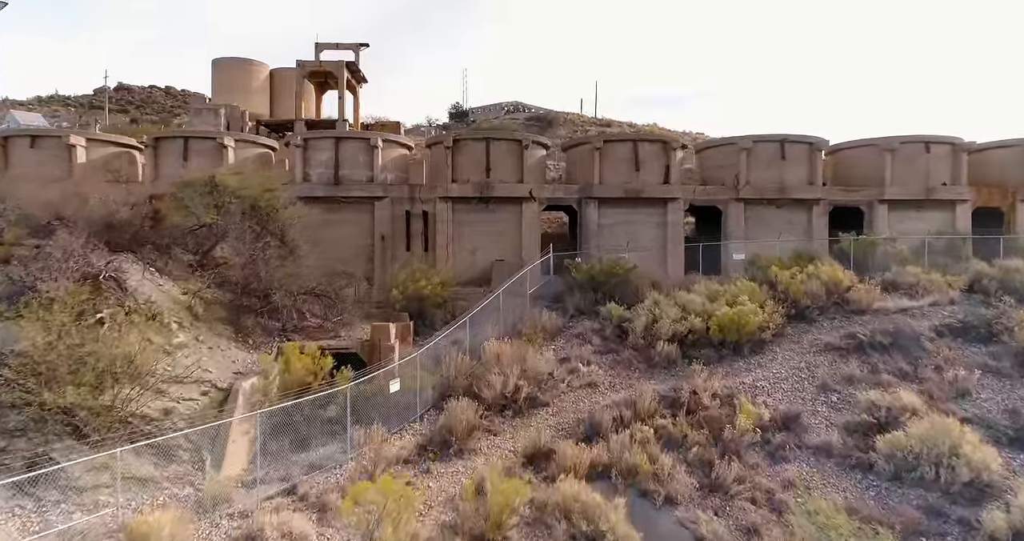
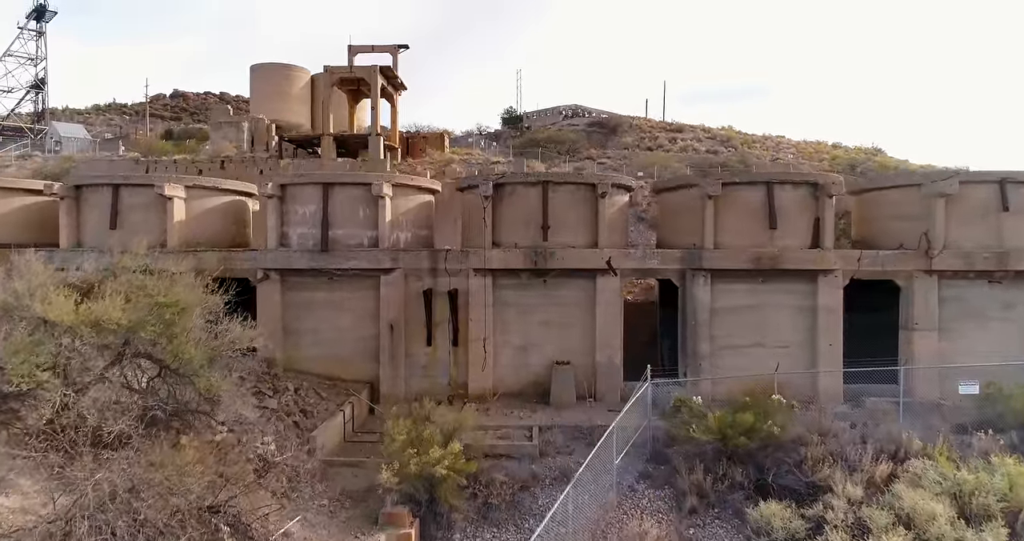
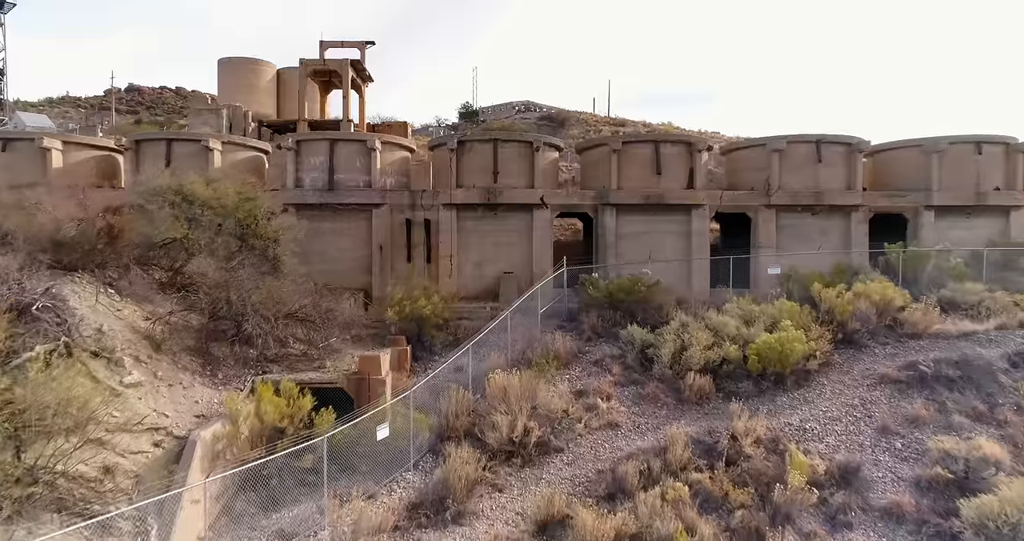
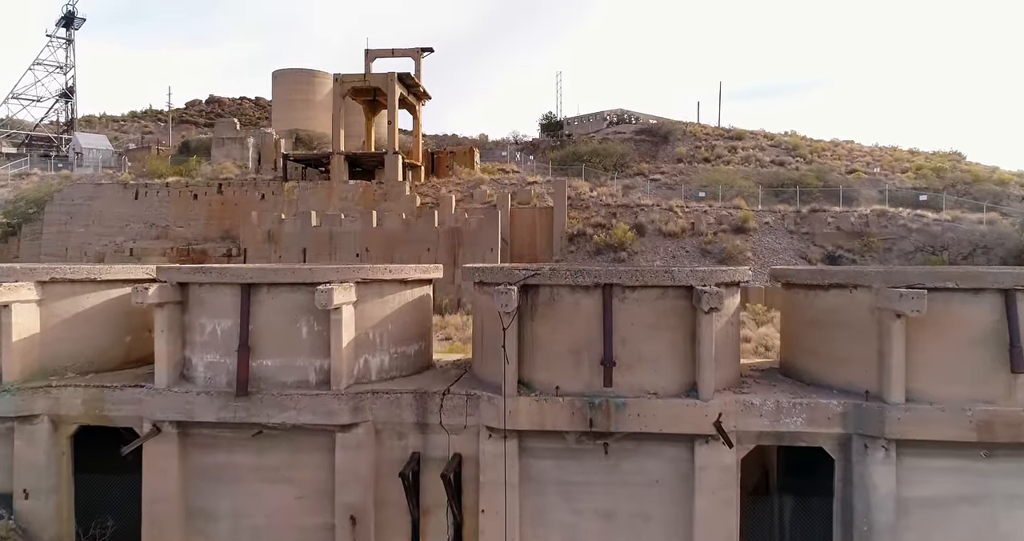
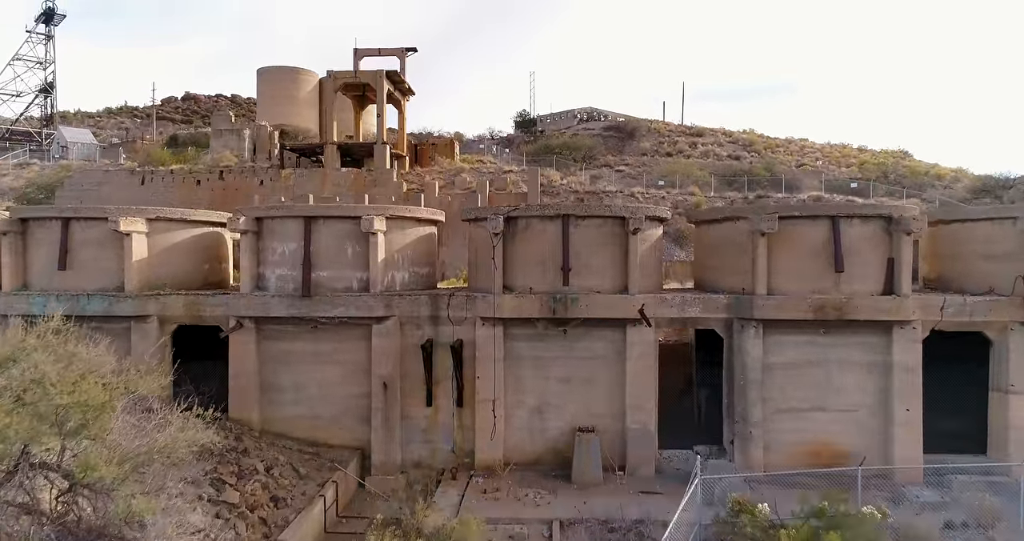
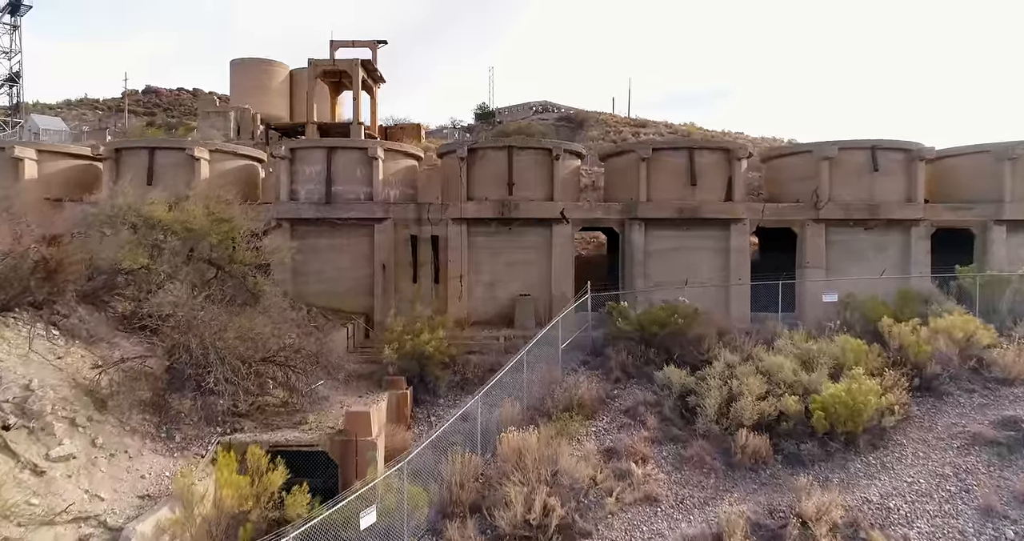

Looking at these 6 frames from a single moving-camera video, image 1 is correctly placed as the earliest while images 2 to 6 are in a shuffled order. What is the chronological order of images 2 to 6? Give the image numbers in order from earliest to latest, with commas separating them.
3, 6, 2, 5, 4
